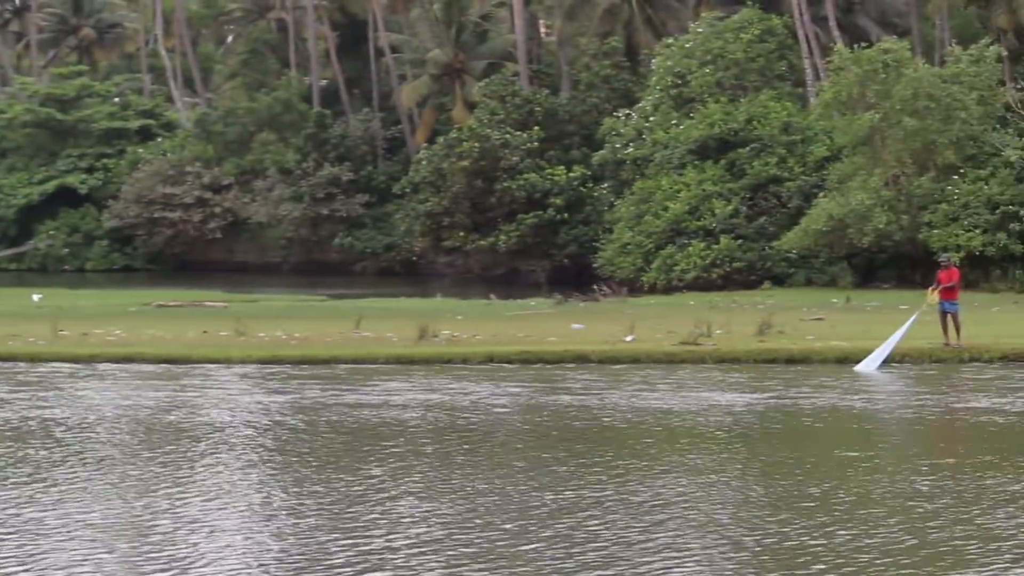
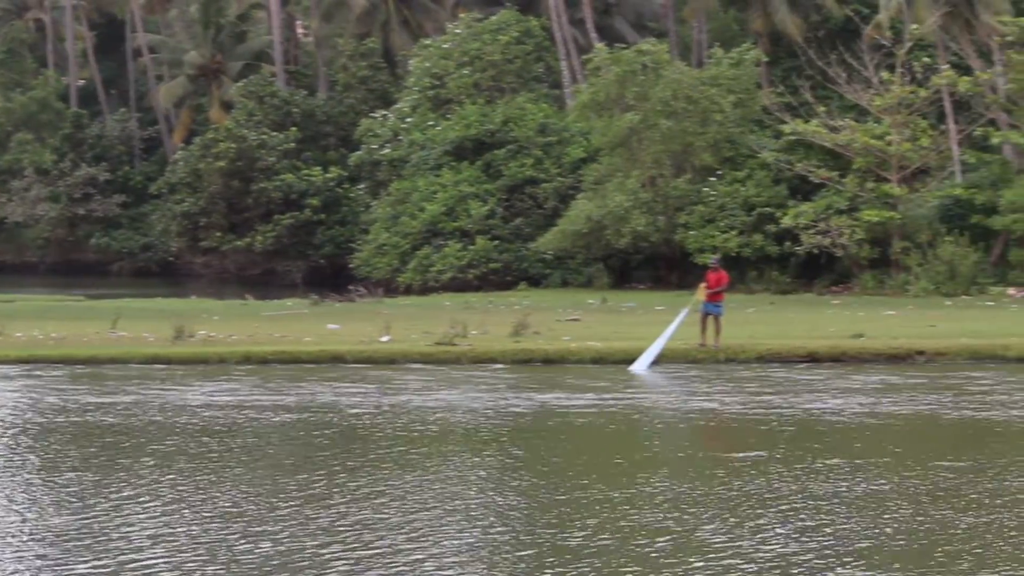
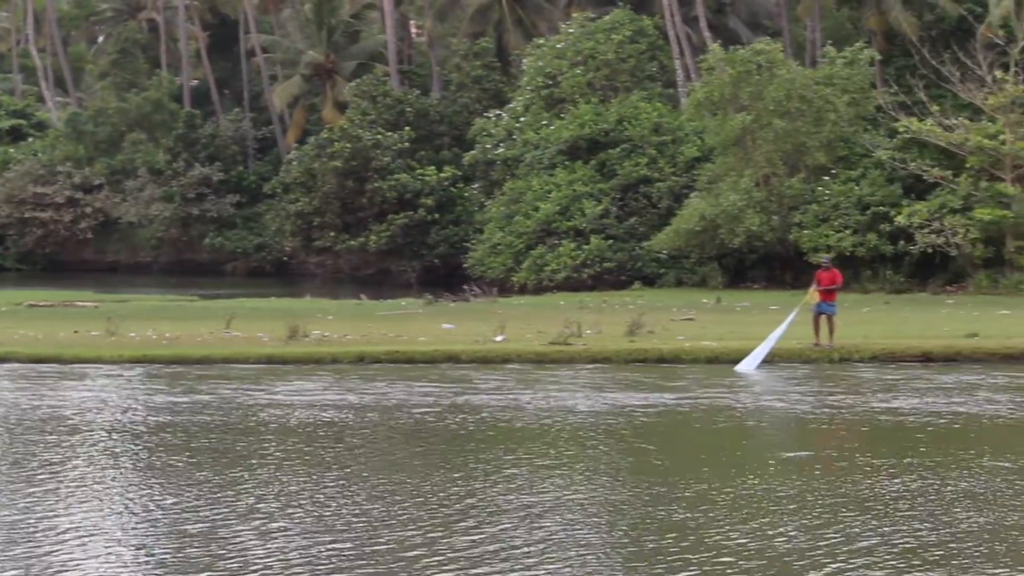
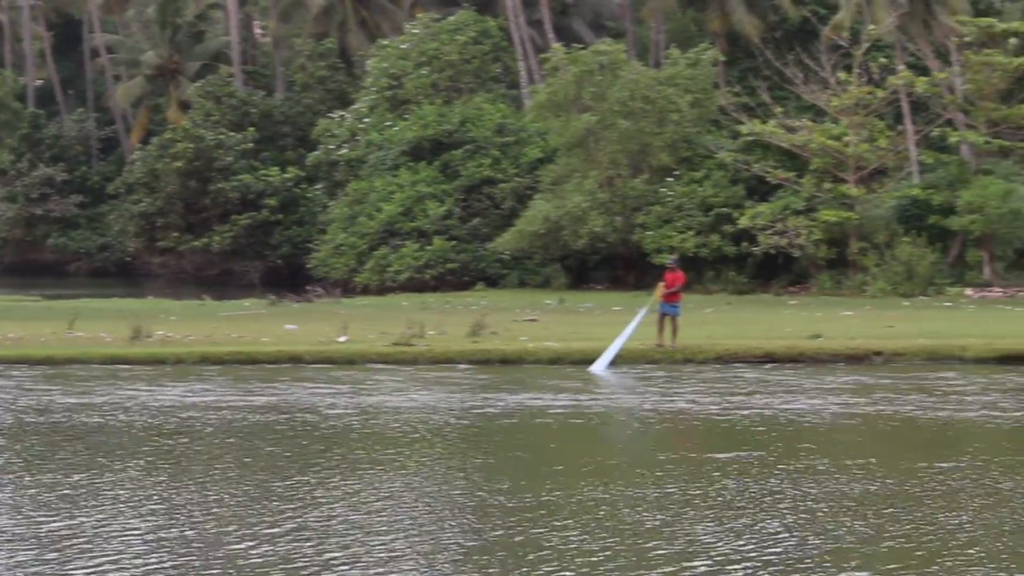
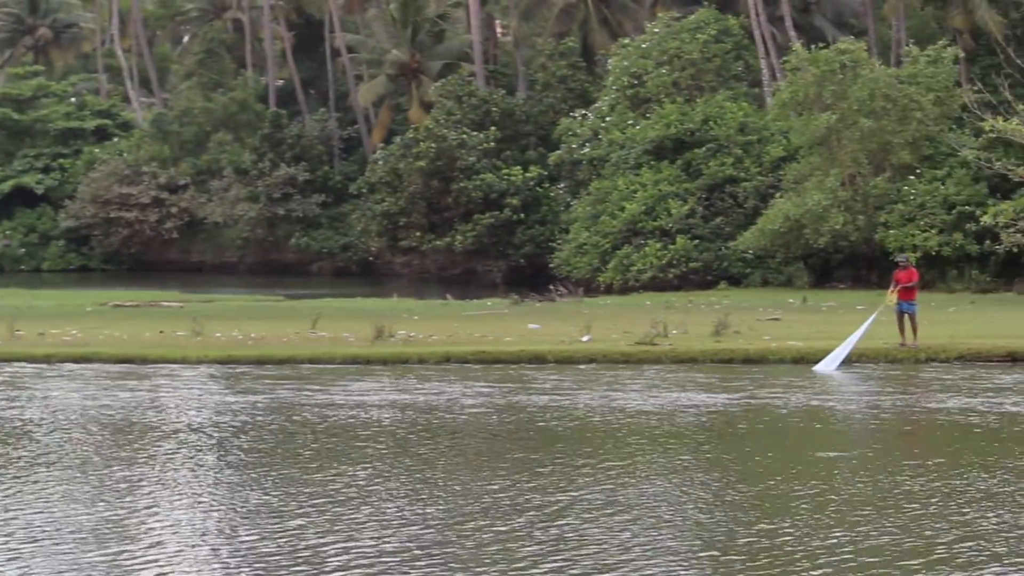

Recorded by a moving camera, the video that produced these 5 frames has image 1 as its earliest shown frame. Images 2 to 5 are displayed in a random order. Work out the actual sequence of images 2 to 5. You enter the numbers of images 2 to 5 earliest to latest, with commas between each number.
5, 3, 2, 4
